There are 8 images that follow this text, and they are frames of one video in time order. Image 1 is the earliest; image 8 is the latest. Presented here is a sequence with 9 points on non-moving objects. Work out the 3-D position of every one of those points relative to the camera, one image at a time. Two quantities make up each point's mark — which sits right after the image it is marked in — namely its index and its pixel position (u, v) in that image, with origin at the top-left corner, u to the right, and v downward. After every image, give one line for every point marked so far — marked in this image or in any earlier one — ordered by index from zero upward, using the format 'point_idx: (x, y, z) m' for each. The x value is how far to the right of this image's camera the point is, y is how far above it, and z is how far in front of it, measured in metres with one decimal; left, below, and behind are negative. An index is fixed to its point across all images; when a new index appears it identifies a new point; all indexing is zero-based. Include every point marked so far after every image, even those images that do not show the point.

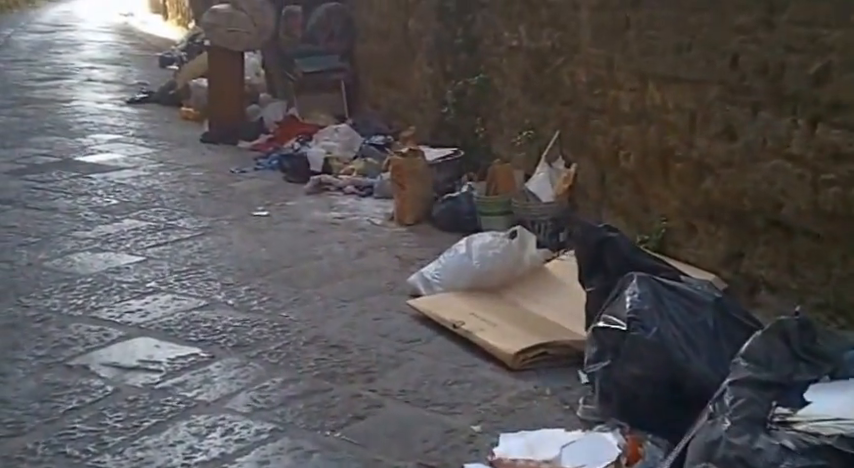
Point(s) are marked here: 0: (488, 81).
0: (+0.3, +0.8, +5.7) m
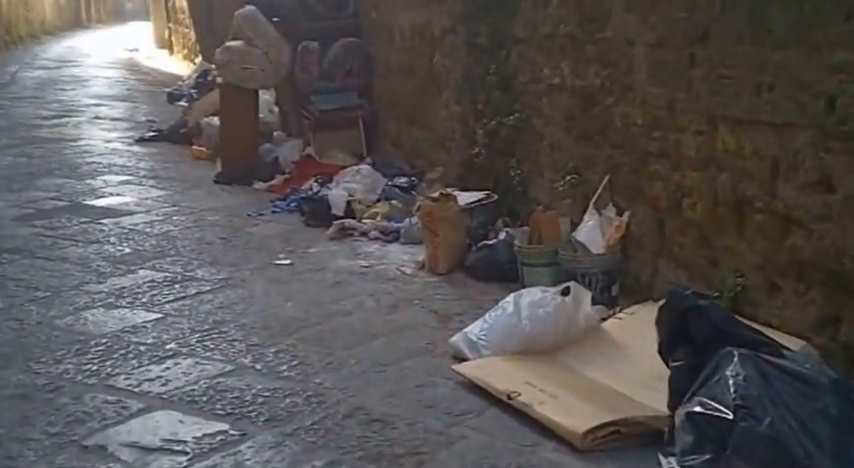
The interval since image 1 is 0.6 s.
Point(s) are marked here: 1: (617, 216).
0: (+0.5, +0.6, +5.4) m
1: (+0.8, +0.1, +4.4) m
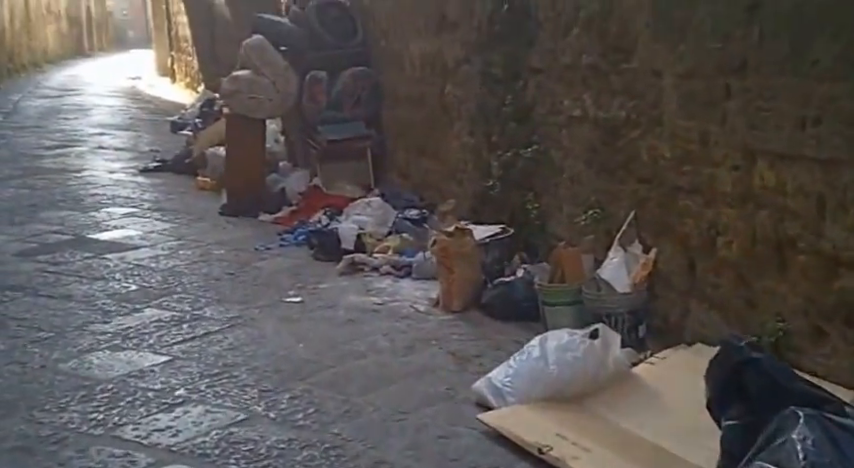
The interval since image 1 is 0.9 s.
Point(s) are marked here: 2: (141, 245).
0: (+0.5, +0.4, +5.2) m
1: (+0.8, -0.1, +4.2) m
2: (-1.7, -0.1, +6.7) m
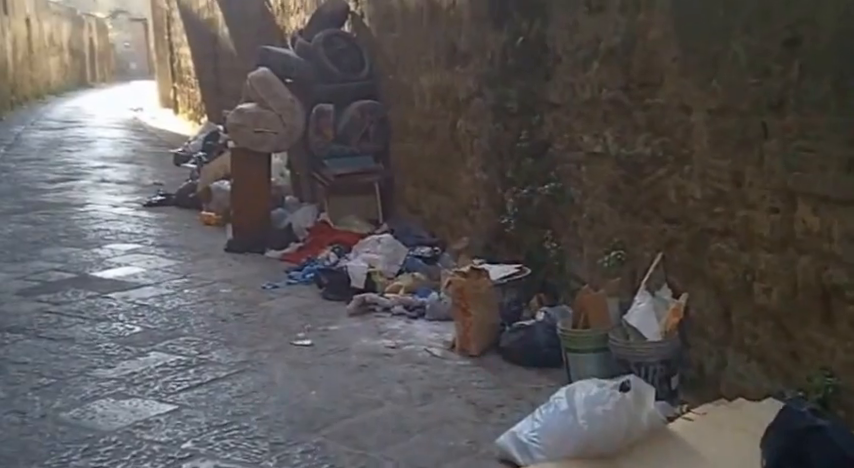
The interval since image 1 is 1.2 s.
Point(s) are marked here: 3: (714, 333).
0: (+0.6, +0.2, +5.1) m
1: (+0.9, -0.2, +4.0) m
2: (-1.7, -0.3, +6.5) m
3: (+1.0, -0.4, +3.9) m
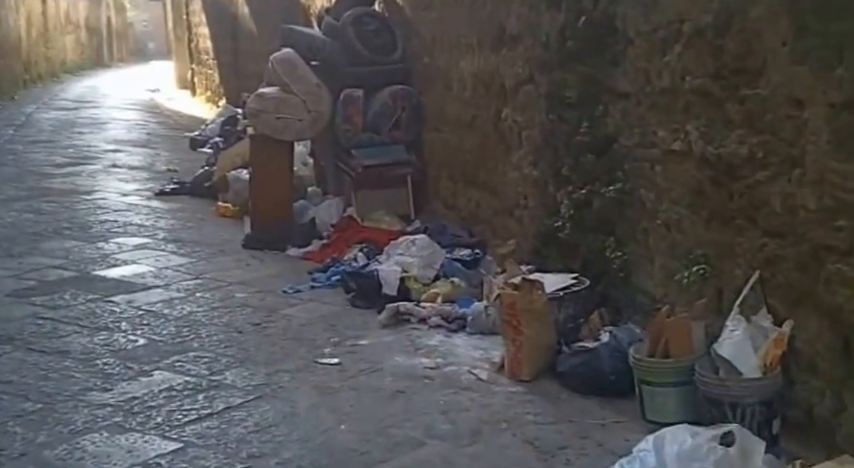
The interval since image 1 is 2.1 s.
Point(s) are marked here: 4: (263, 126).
0: (+0.8, +0.2, +4.4) m
1: (+1.1, -0.3, +3.4) m
2: (-1.5, -0.3, +5.8) m
3: (+1.2, -0.4, +3.2) m
4: (-1.1, +0.7, +7.1) m
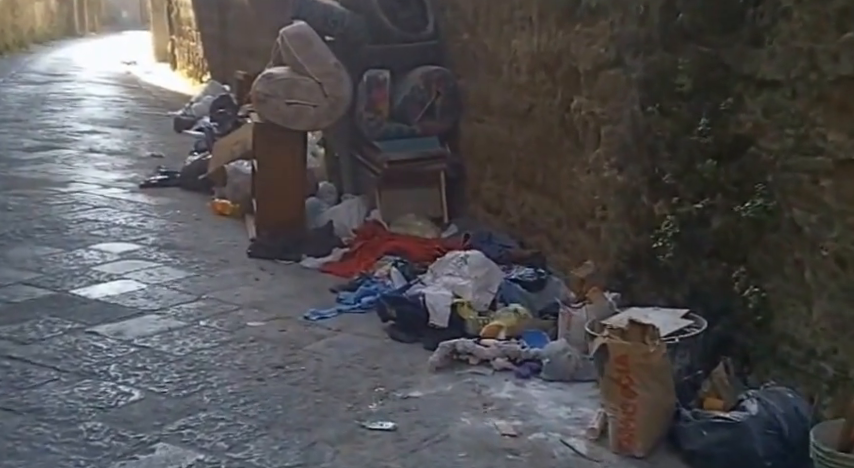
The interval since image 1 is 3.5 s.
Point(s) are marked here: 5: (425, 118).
0: (+1.1, +0.1, +3.4) m
1: (+1.3, -0.4, +2.4) m
2: (-1.2, -0.3, +4.8) m
3: (+1.5, -0.5, +2.3) m
4: (-0.9, +0.7, +6.1) m
5: (0.0, +0.7, +6.1) m
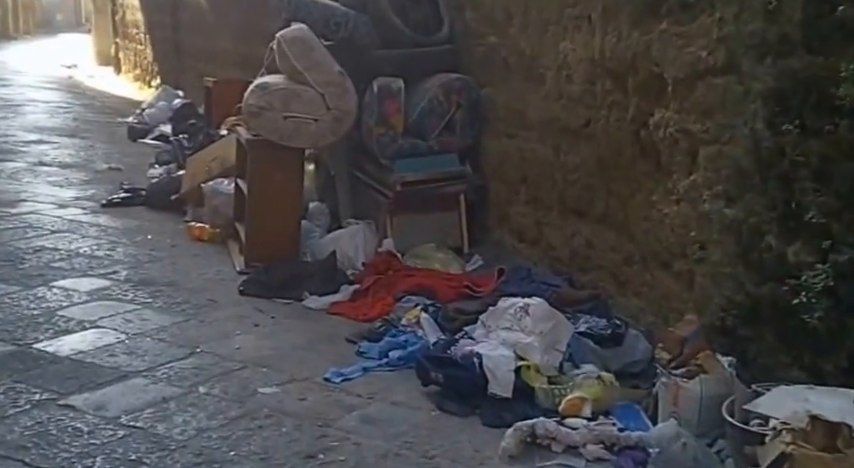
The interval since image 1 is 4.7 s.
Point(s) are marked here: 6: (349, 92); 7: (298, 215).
0: (+1.3, -0.1, +2.6) m
1: (+1.7, -0.6, +1.6) m
2: (-1.1, -0.5, +3.9) m
3: (+1.8, -0.7, +1.5) m
4: (-0.8, +0.5, +5.2) m
5: (+0.1, +0.5, +5.3) m
6: (-0.4, +0.7, +5.3) m
7: (-0.6, +0.1, +5.3) m
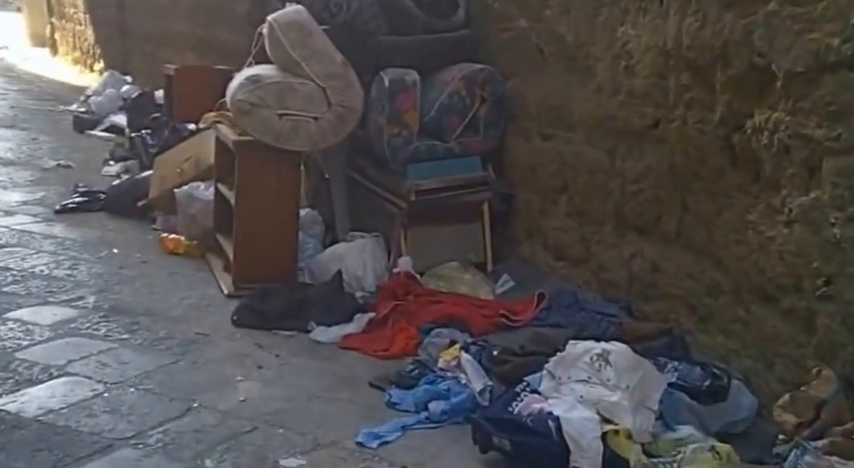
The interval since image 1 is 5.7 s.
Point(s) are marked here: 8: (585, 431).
0: (+1.6, -0.2, +1.9) m
1: (+1.9, -0.7, +0.9) m
2: (-0.9, -0.6, +3.1) m
3: (+2.1, -0.8, +0.8) m
4: (-0.7, +0.4, +4.4) m
5: (+0.2, +0.4, +4.5) m
6: (-0.3, +0.6, +4.5) m
7: (-0.5, 0.0, +4.5) m
8: (+0.4, -0.5, +2.9) m
